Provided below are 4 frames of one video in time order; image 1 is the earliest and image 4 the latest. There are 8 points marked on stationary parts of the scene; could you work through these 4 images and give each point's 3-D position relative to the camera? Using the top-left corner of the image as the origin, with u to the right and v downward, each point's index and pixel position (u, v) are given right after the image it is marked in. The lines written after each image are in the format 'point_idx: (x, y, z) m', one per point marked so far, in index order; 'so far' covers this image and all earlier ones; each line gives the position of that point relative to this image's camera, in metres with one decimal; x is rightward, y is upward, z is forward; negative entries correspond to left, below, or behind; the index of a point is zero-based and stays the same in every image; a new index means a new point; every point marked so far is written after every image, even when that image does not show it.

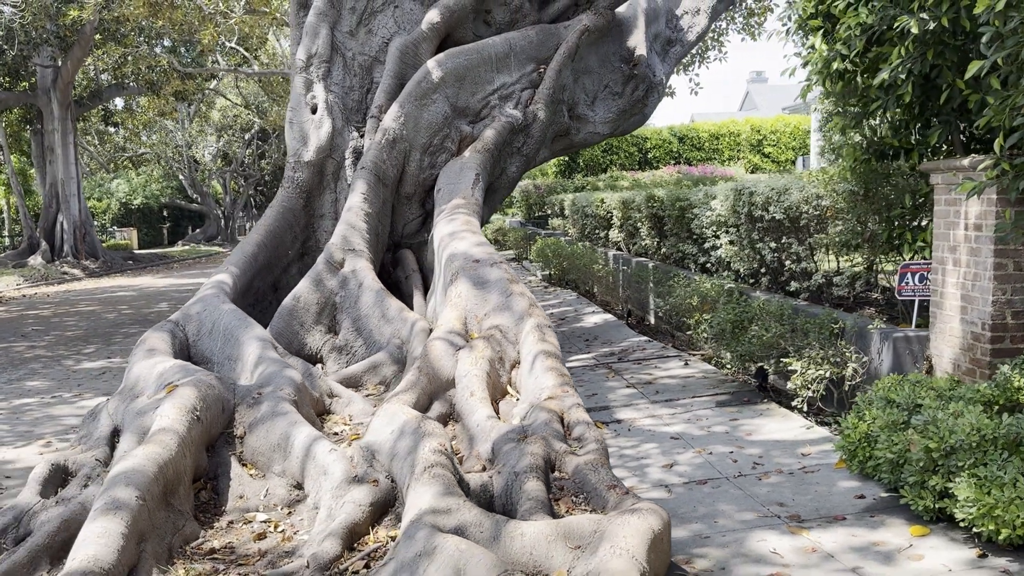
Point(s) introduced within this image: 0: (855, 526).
0: (+1.7, -1.2, +4.8) m
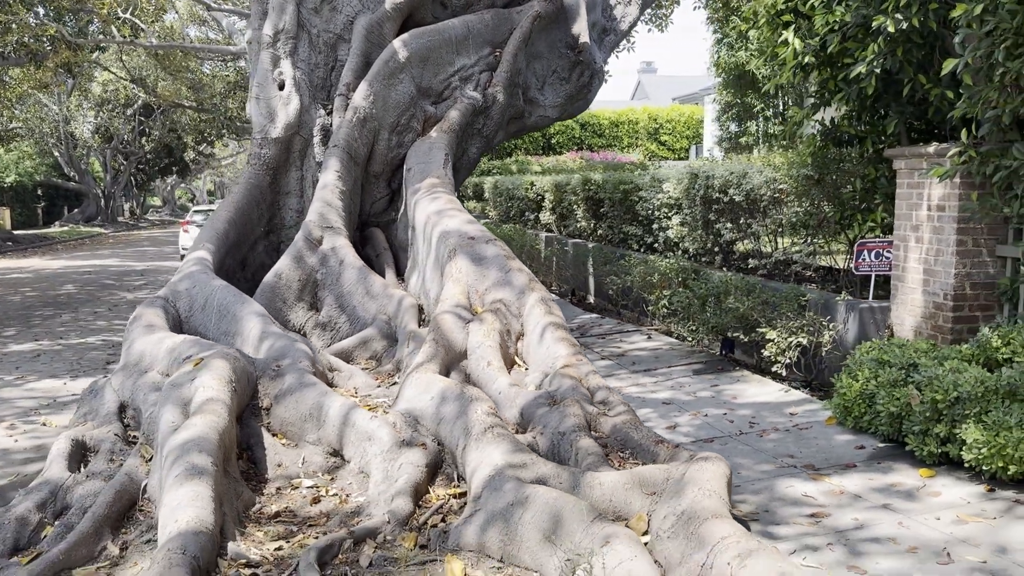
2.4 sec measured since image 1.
0: (+2.0, -1.0, +5.4) m
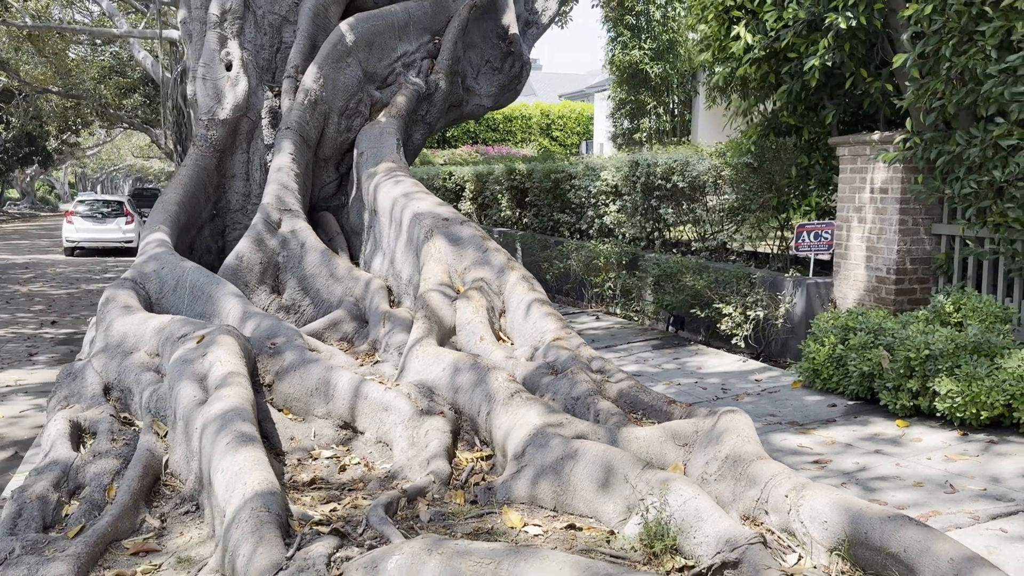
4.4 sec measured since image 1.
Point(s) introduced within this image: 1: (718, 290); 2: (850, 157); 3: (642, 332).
0: (+2.1, -0.9, +5.9) m
1: (+1.8, 0.0, +8.4) m
2: (+2.8, +1.1, +7.8) m
3: (+1.2, -0.4, +9.1) m
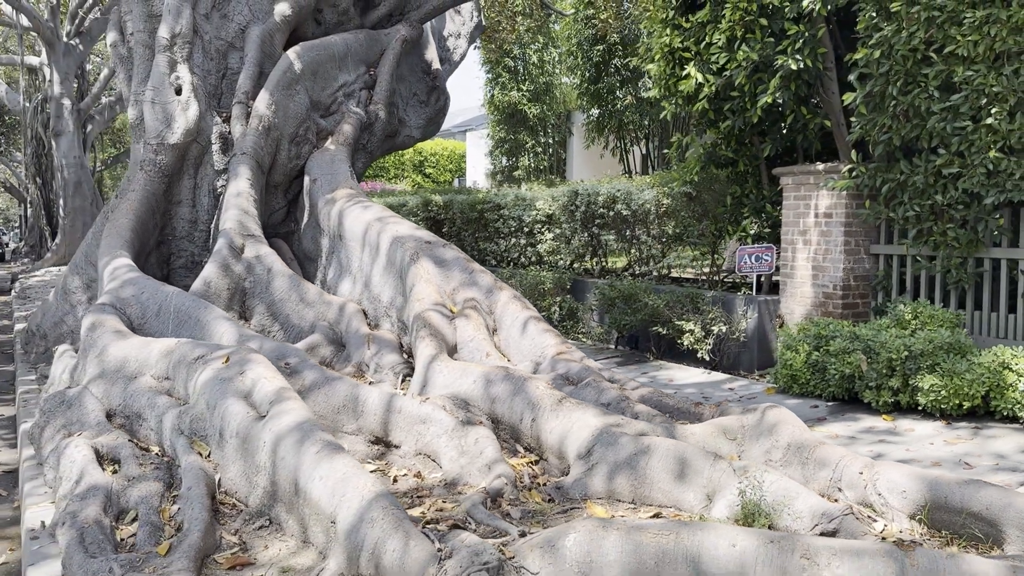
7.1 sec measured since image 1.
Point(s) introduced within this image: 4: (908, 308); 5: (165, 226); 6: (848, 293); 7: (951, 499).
0: (+2.3, -0.9, +6.6) m
1: (+1.5, -0.2, +9.0) m
2: (+2.5, +0.9, +8.6) m
3: (+0.8, -0.6, +9.5) m
4: (+3.0, -0.2, +7.2) m
5: (-3.4, +0.6, +9.4) m
6: (+2.9, -0.1, +8.2) m
7: (+2.0, -1.0, +4.3) m
